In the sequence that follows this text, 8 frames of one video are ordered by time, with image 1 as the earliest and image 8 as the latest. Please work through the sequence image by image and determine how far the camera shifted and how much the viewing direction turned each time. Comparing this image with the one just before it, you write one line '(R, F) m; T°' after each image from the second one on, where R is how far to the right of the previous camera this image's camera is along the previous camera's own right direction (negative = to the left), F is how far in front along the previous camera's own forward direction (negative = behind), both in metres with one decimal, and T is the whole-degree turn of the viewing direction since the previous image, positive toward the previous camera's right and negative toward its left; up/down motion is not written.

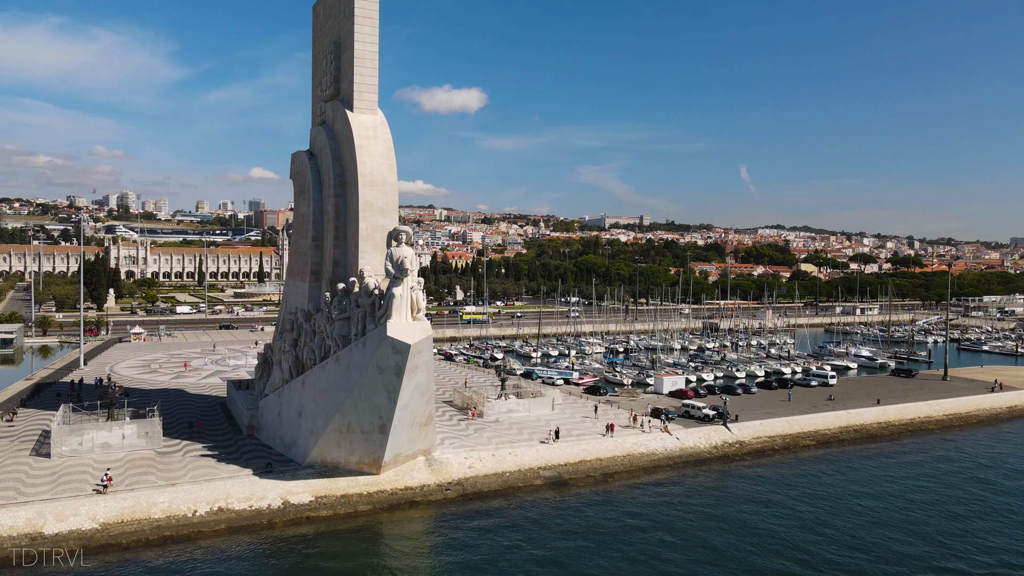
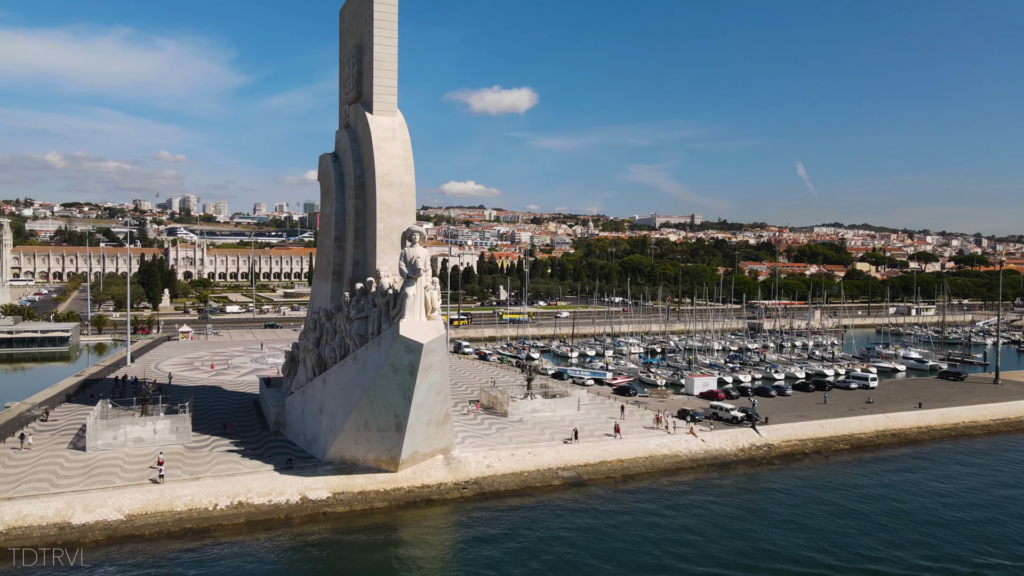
(+0.7, 0.0) m; -4°
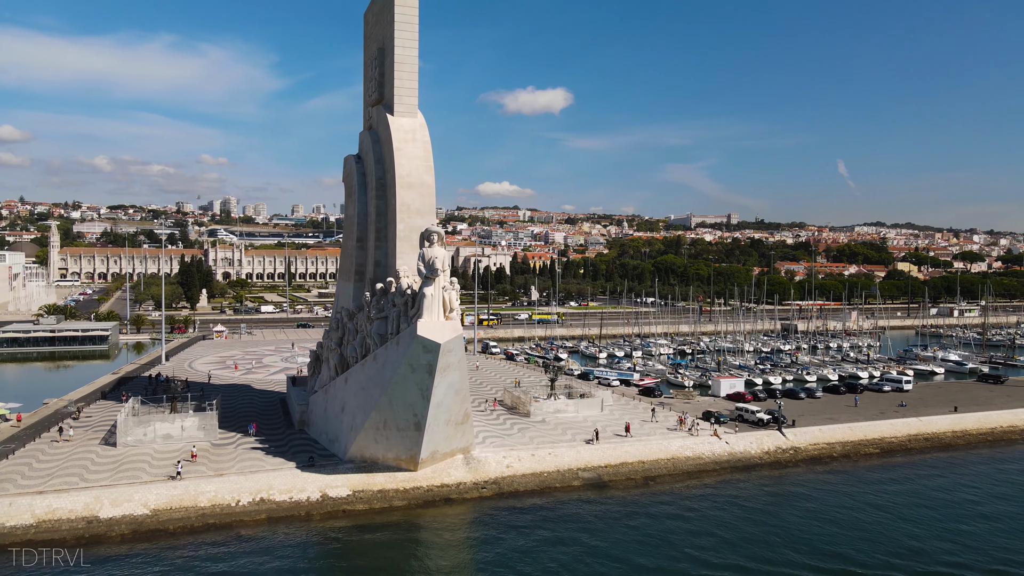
(+0.3, 0.0) m; -3°
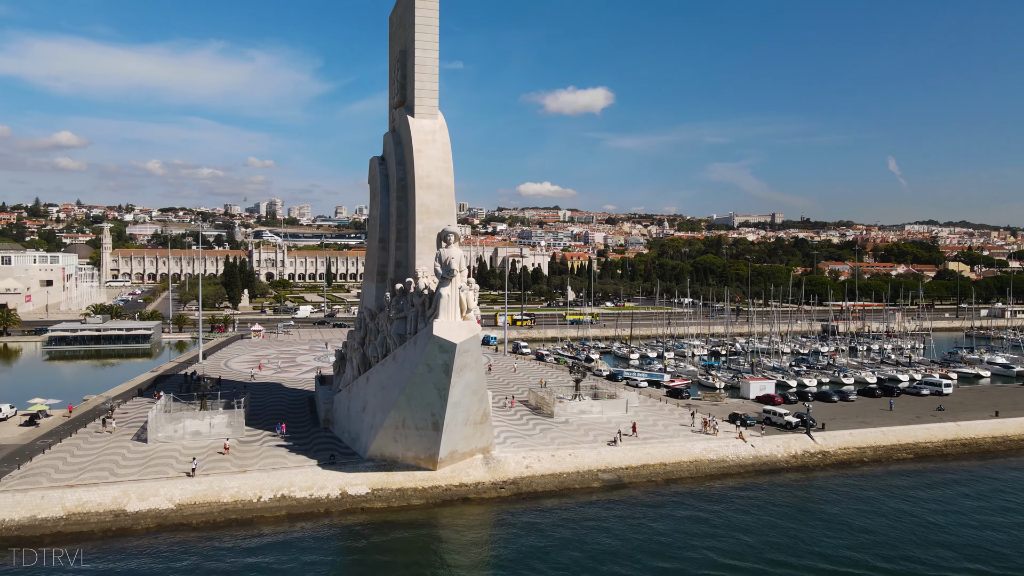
(+0.5, 0.0) m; -3°
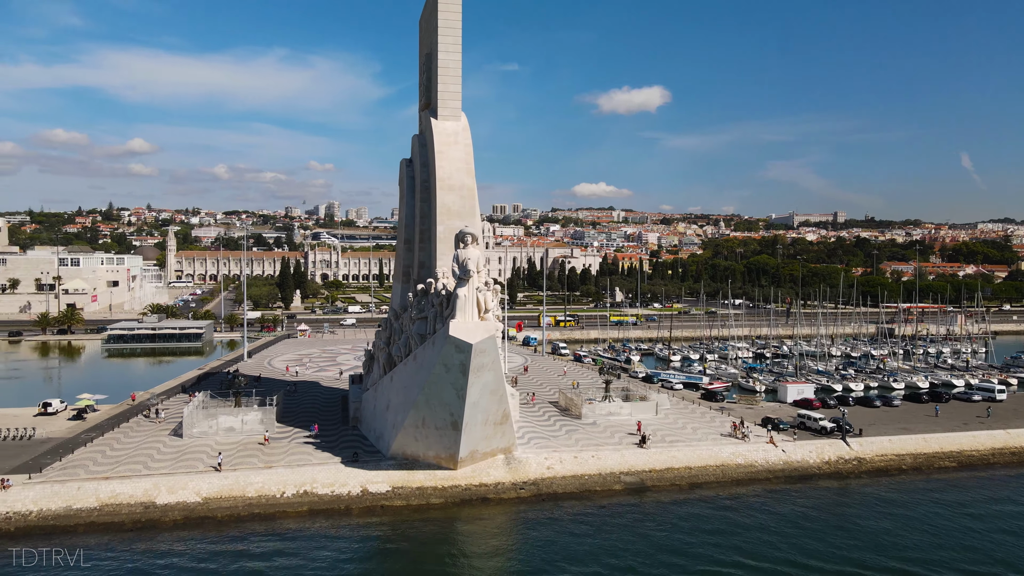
(+0.7, 0.0) m; -4°
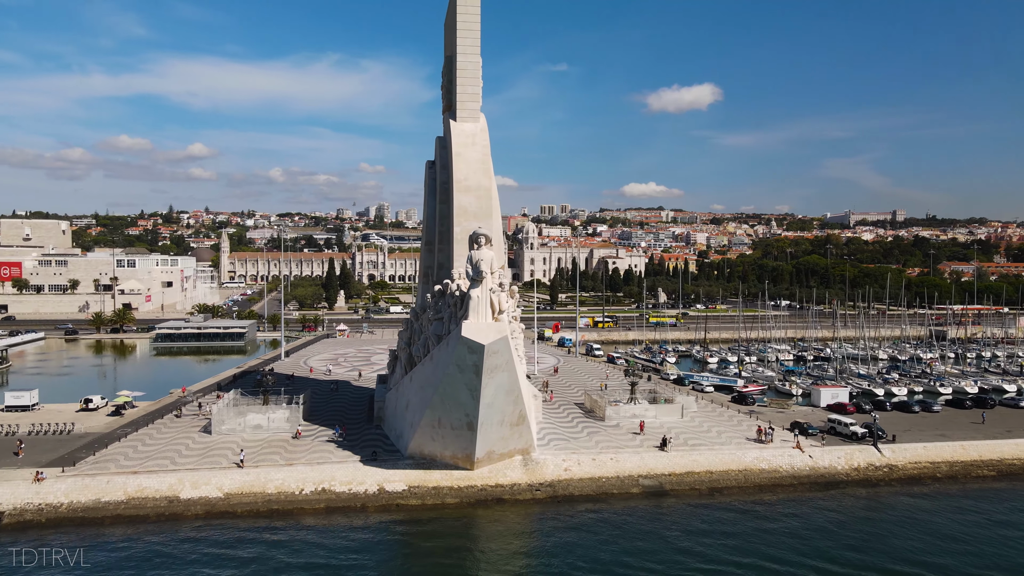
(+0.7, 0.0) m; -4°
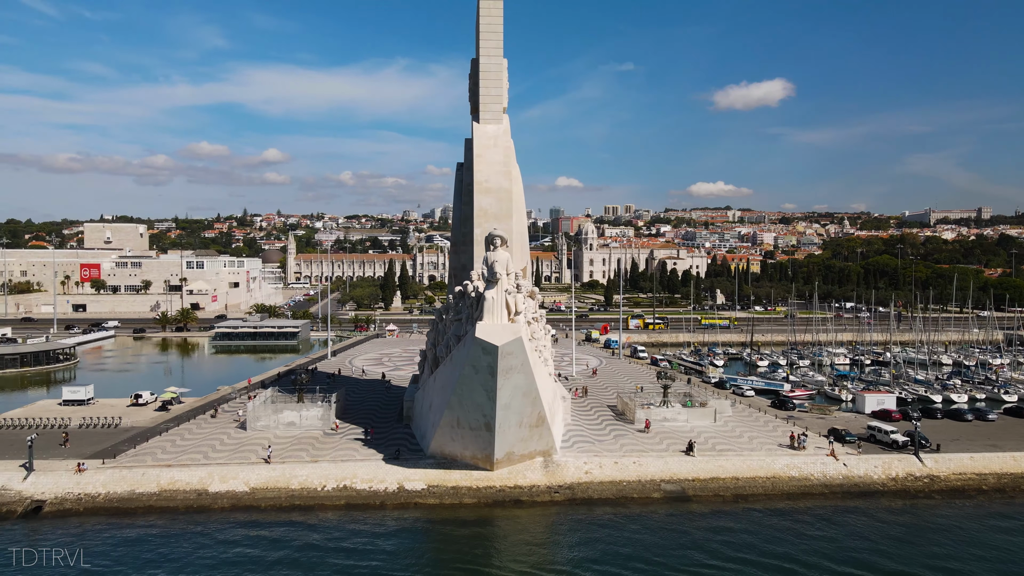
(+1.0, 0.0) m; -5°
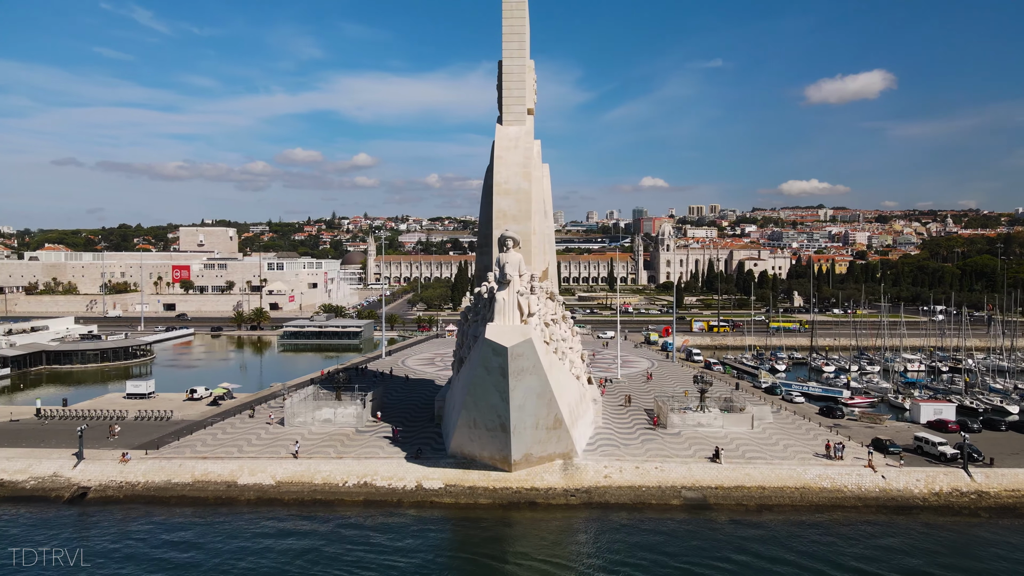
(+1.4, +0.1) m; -6°
